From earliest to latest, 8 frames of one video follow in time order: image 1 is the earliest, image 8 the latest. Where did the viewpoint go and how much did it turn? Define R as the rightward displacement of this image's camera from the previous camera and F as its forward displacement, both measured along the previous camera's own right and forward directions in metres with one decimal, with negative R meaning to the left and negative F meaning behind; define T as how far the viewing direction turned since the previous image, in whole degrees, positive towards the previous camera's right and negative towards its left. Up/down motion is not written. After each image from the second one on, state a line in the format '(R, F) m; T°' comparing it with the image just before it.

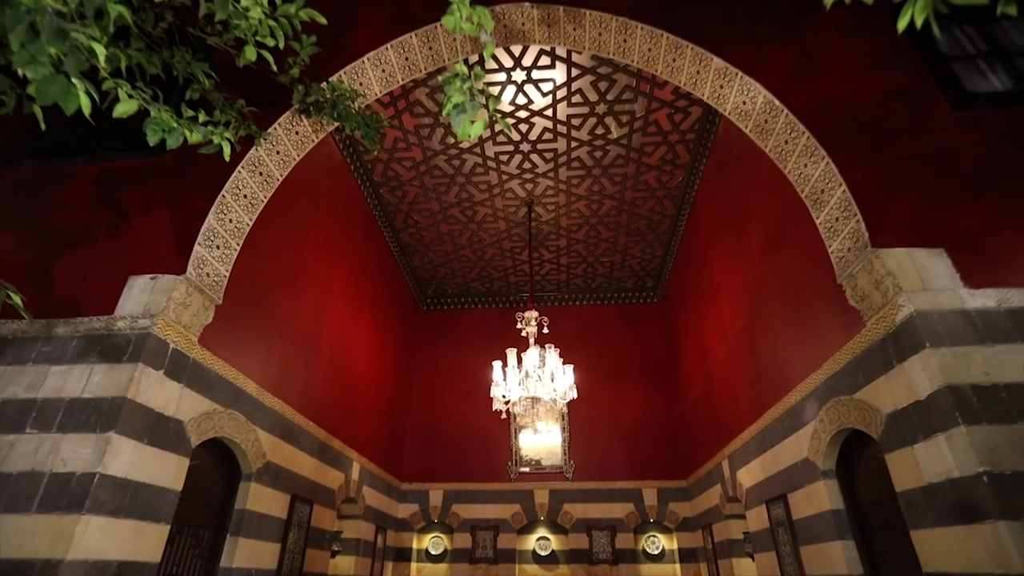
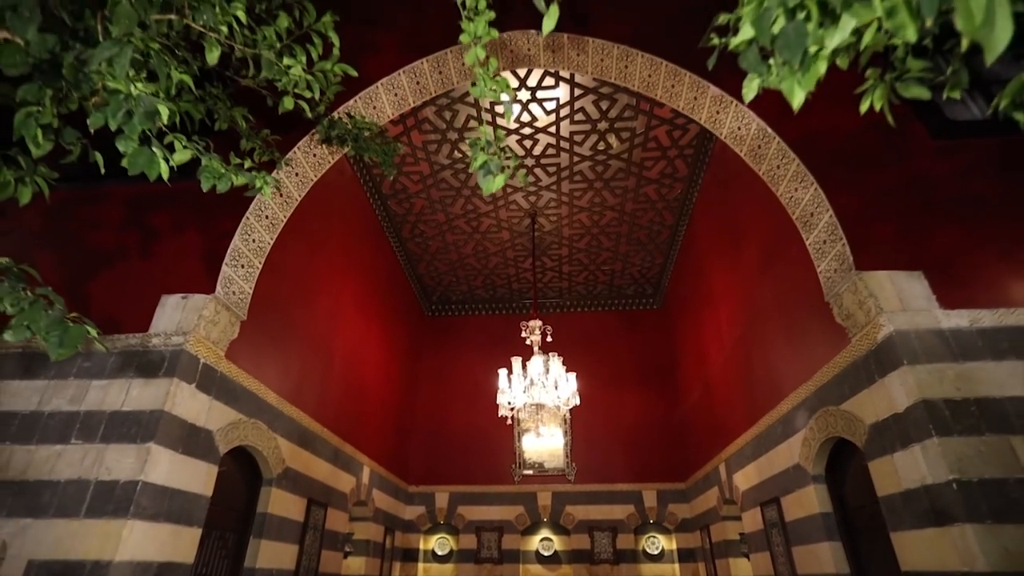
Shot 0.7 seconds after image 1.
(-0.1, -0.2) m; 0°
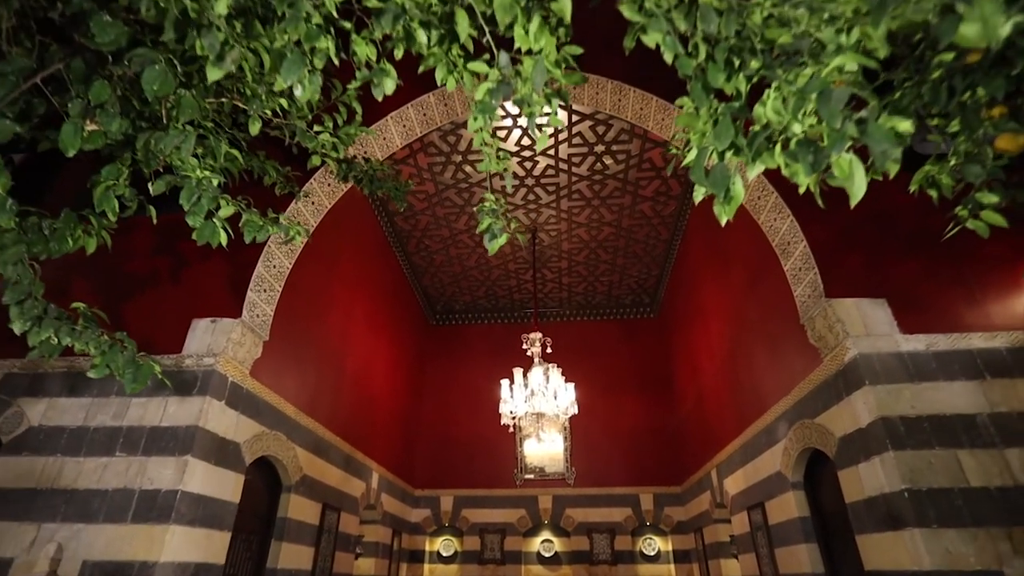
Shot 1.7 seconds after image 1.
(0.0, -0.3) m; 0°
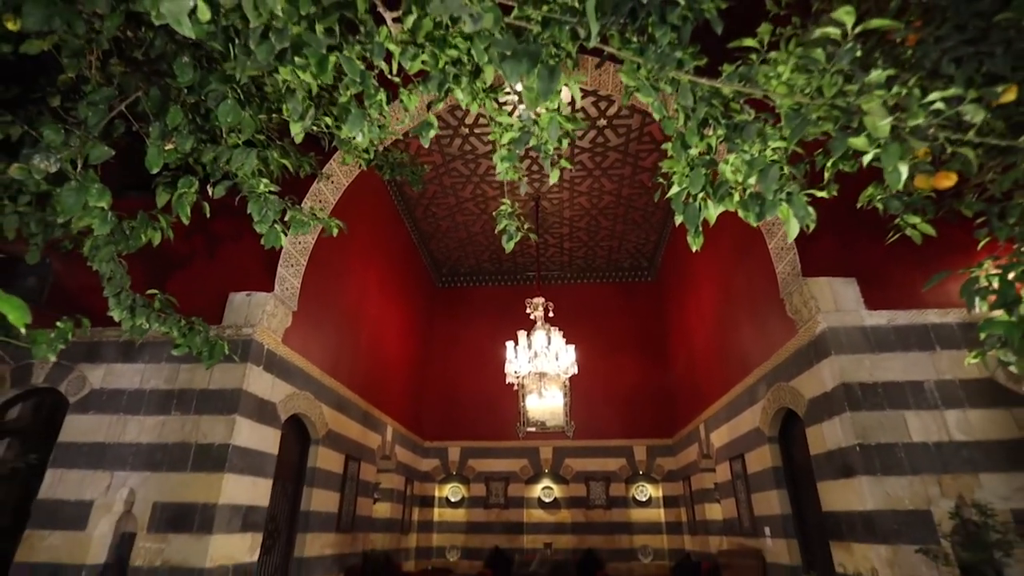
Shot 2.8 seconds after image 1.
(-0.1, -0.4) m; 0°
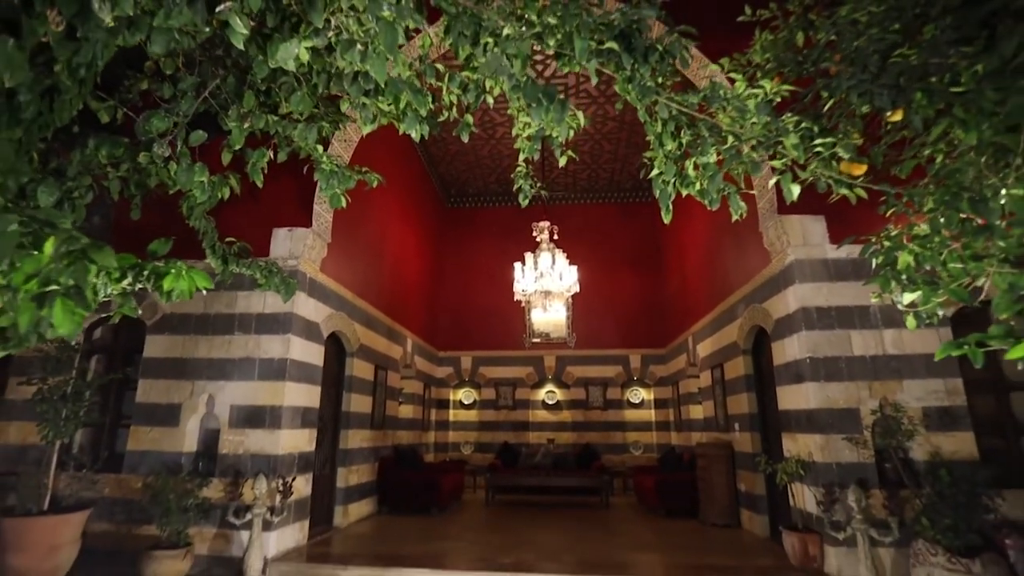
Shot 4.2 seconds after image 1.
(-0.1, -0.6) m; 0°
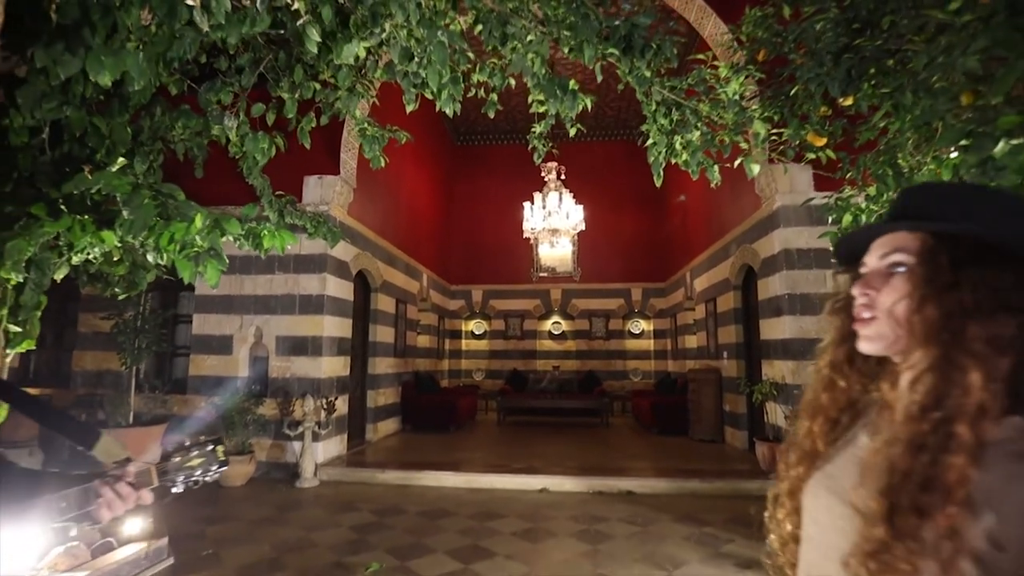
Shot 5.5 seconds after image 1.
(-0.1, -0.5) m; -1°
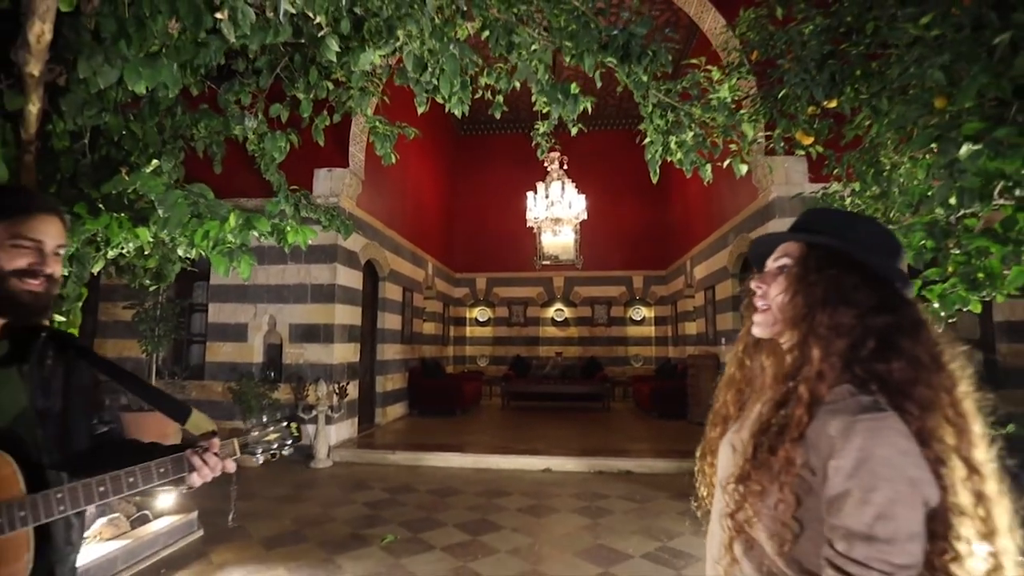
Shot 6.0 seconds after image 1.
(0.0, -0.2) m; 0°
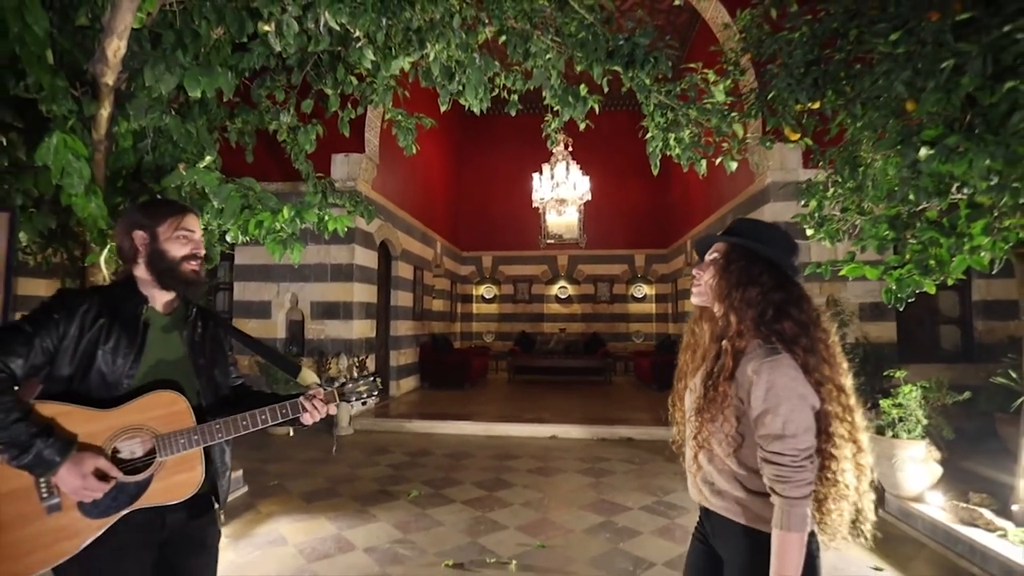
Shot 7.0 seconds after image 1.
(-0.1, -0.3) m; 0°
